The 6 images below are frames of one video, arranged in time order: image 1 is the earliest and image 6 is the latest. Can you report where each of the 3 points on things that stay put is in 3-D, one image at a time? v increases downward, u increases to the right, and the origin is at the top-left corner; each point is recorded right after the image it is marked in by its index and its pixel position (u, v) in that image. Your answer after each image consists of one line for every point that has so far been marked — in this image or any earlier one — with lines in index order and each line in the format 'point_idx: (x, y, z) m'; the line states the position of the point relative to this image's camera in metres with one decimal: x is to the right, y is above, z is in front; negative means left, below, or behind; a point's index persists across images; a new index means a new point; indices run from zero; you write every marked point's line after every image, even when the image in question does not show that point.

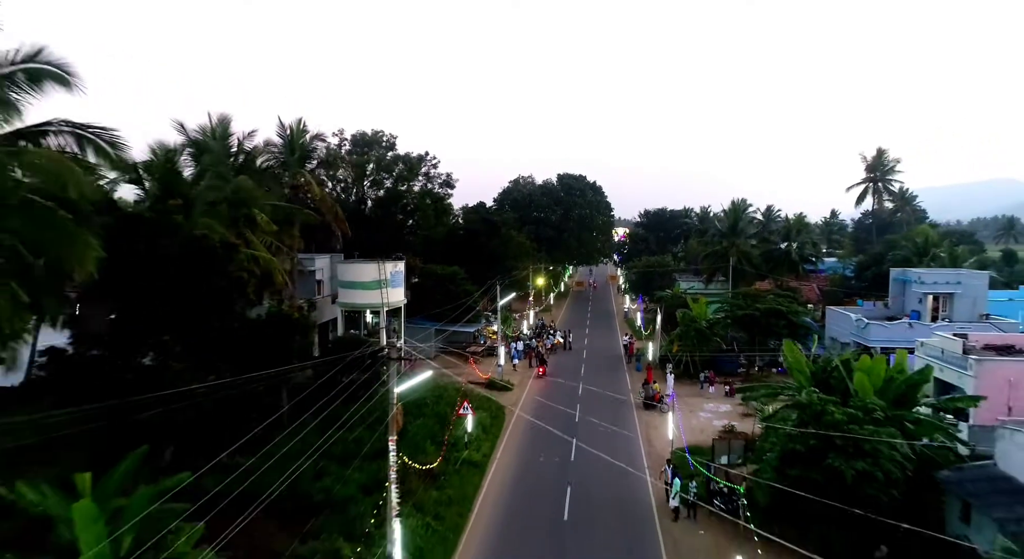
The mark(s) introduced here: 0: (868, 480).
0: (+6.8, -3.9, +12.6) m
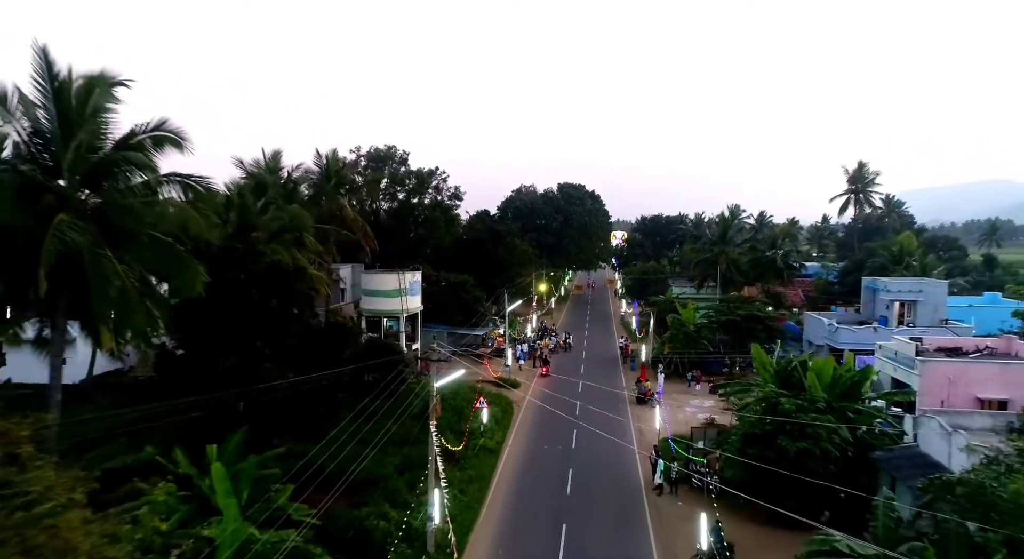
0: (+7.2, -4.3, +15.9) m
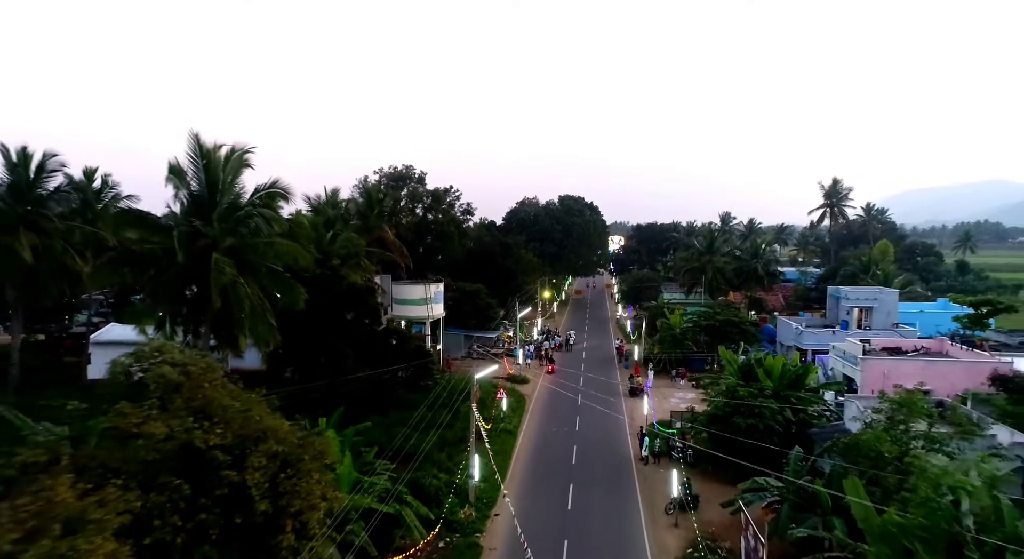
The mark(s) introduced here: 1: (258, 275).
0: (+7.8, -4.8, +21.0) m
1: (-7.2, +0.1, +18.8) m
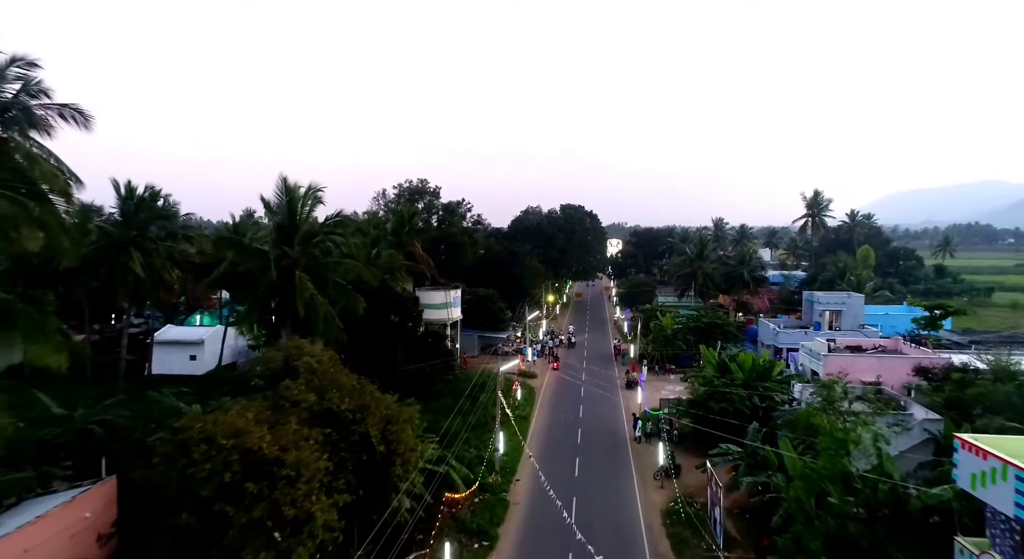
0: (+8.5, -5.2, +25.9) m
1: (-6.5, -0.3, +23.6) m
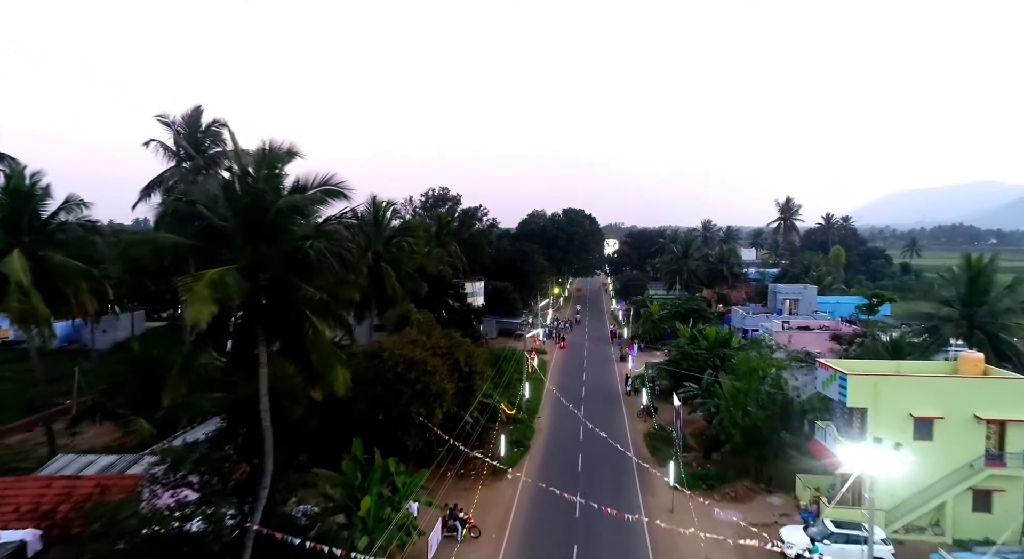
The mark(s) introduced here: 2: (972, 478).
0: (+9.7, -4.8, +34.9) m
1: (-5.3, +0.2, +32.5) m
2: (+13.6, -5.8, +19.4) m
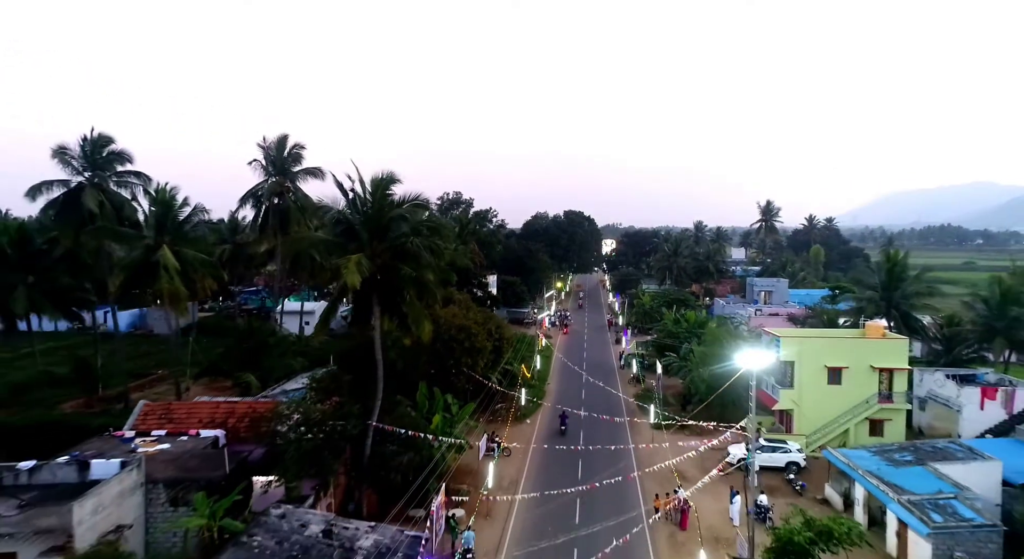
0: (+10.6, -4.2, +42.2) m
1: (-4.5, +0.7, +39.9) m
2: (+14.5, -5.3, +26.7) m
